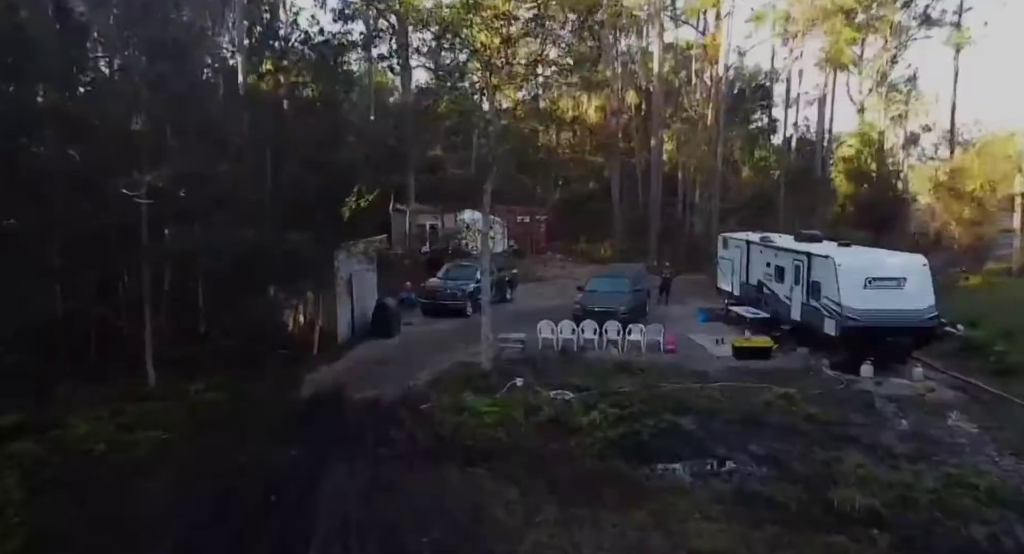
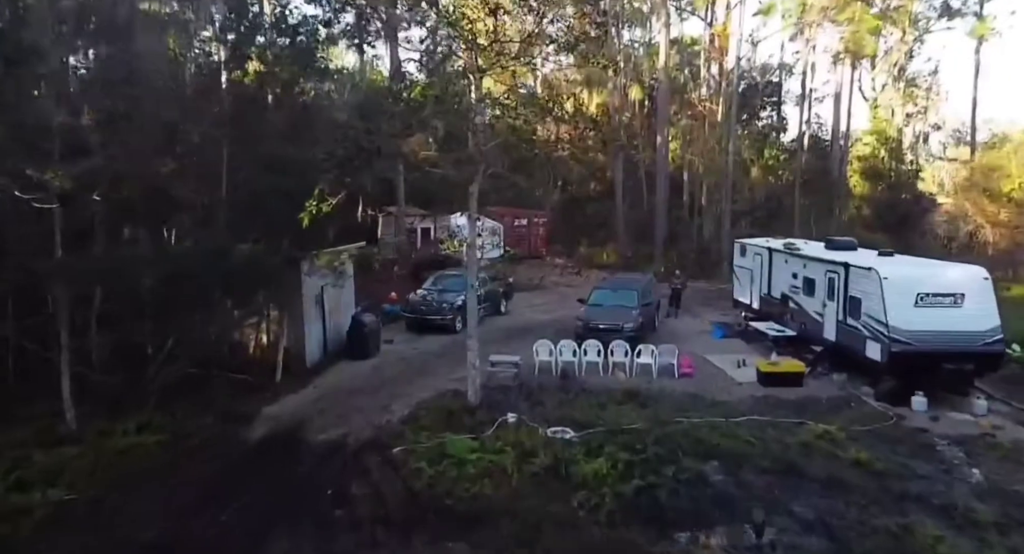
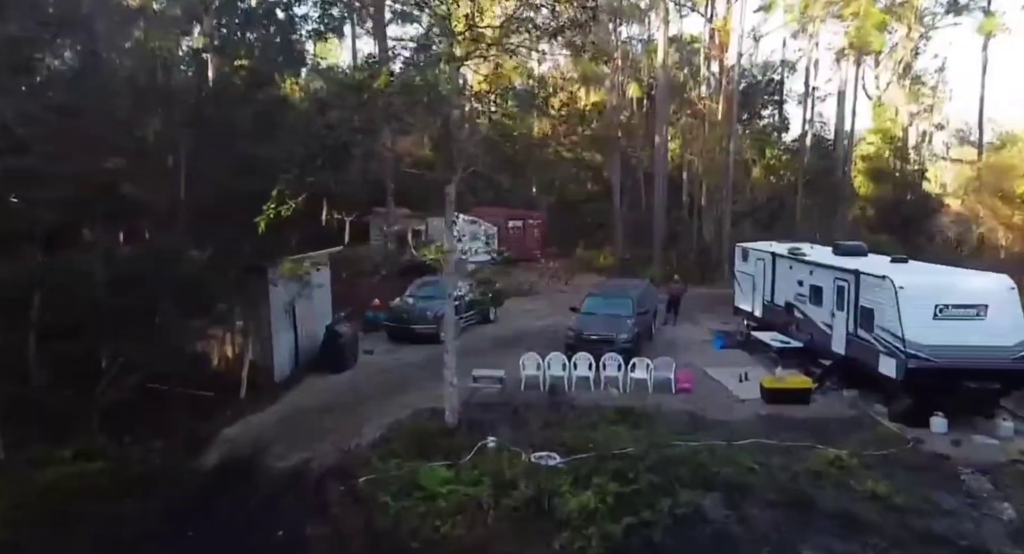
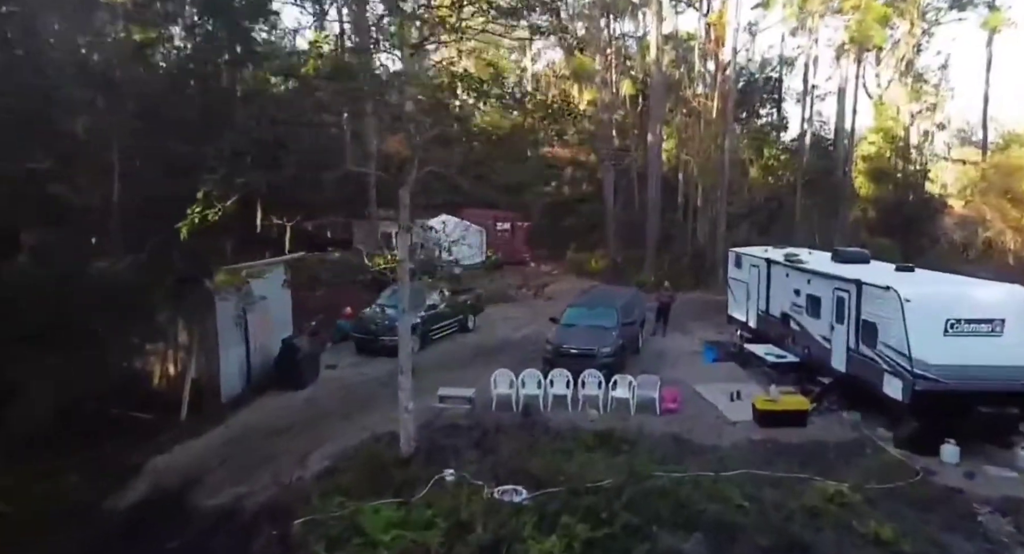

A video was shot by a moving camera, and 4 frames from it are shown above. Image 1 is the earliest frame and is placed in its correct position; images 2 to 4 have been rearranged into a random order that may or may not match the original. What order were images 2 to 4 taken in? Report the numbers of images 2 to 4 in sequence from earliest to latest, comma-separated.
2, 3, 4
